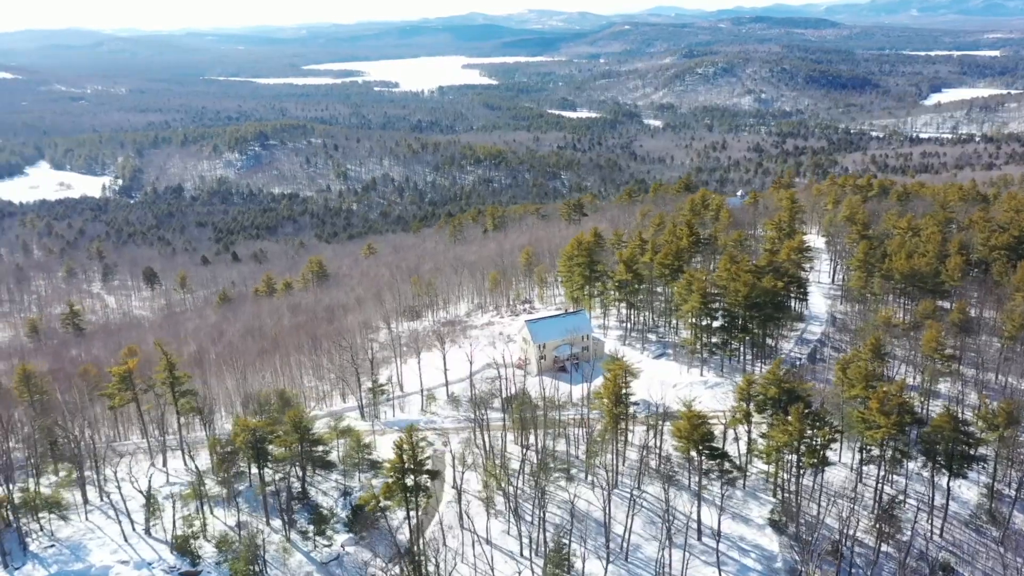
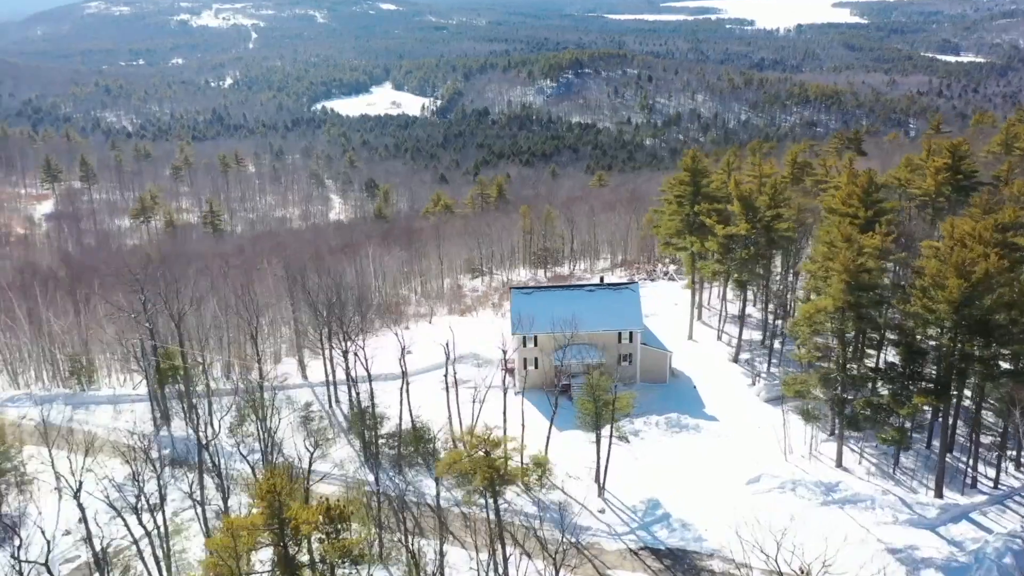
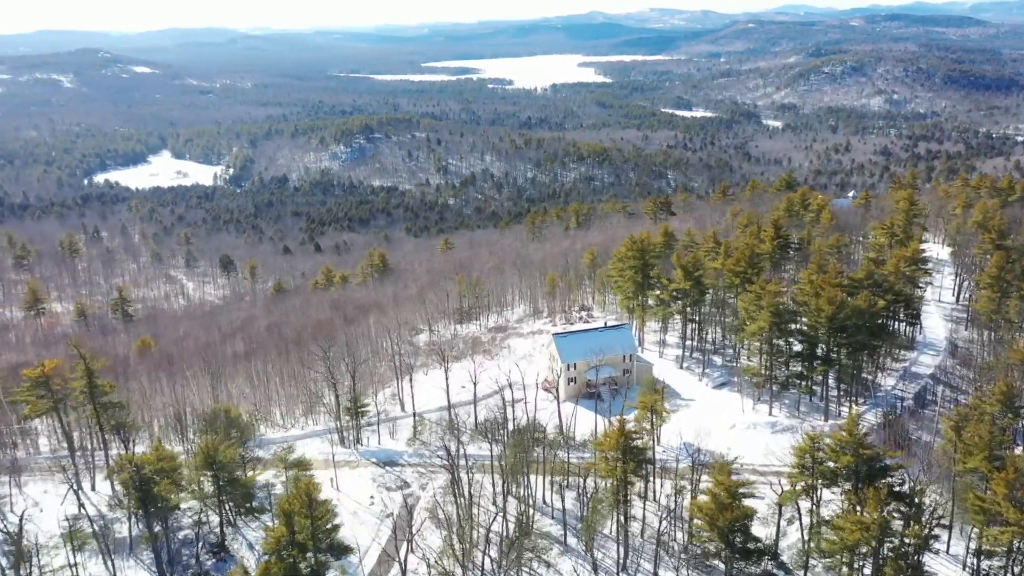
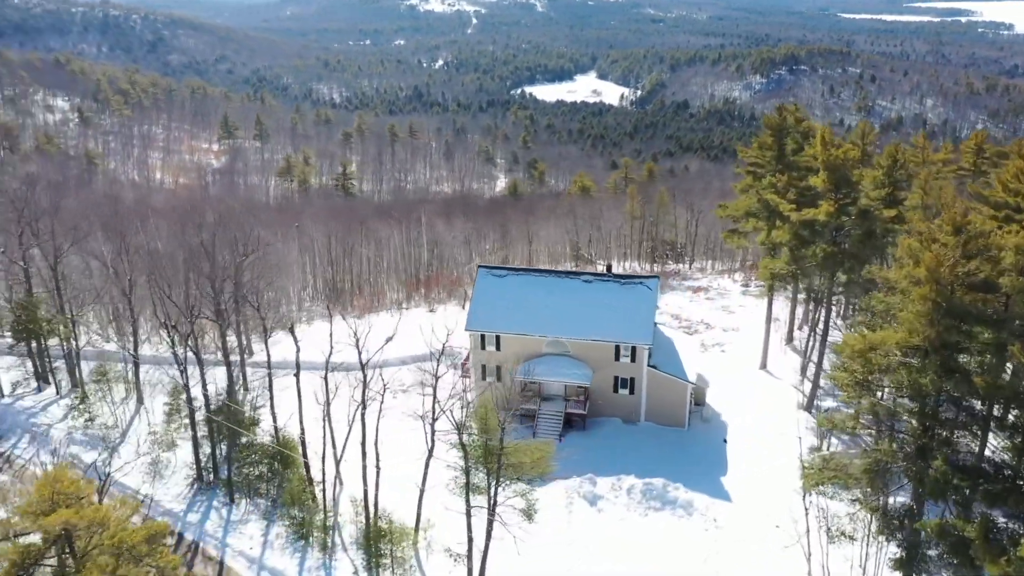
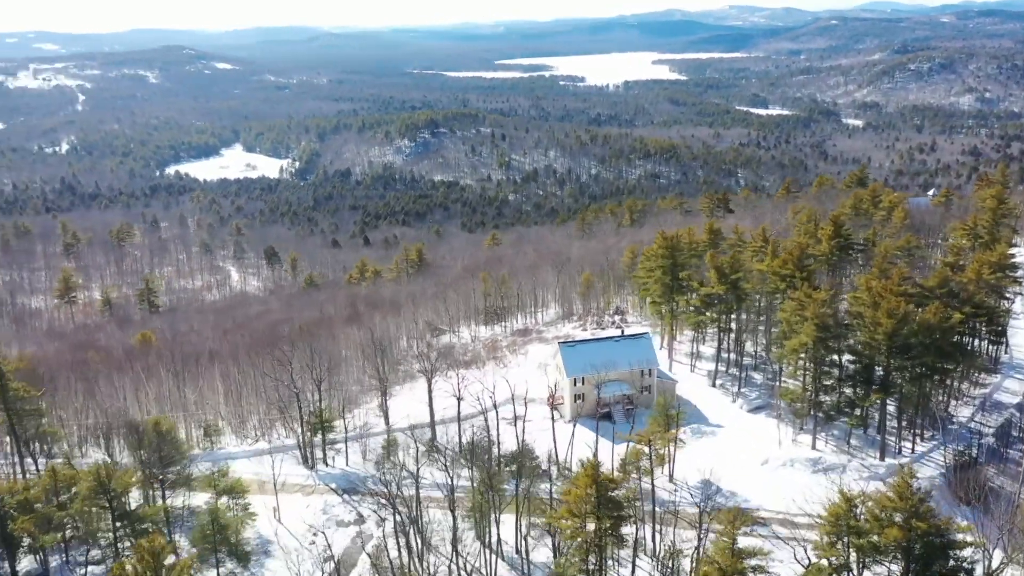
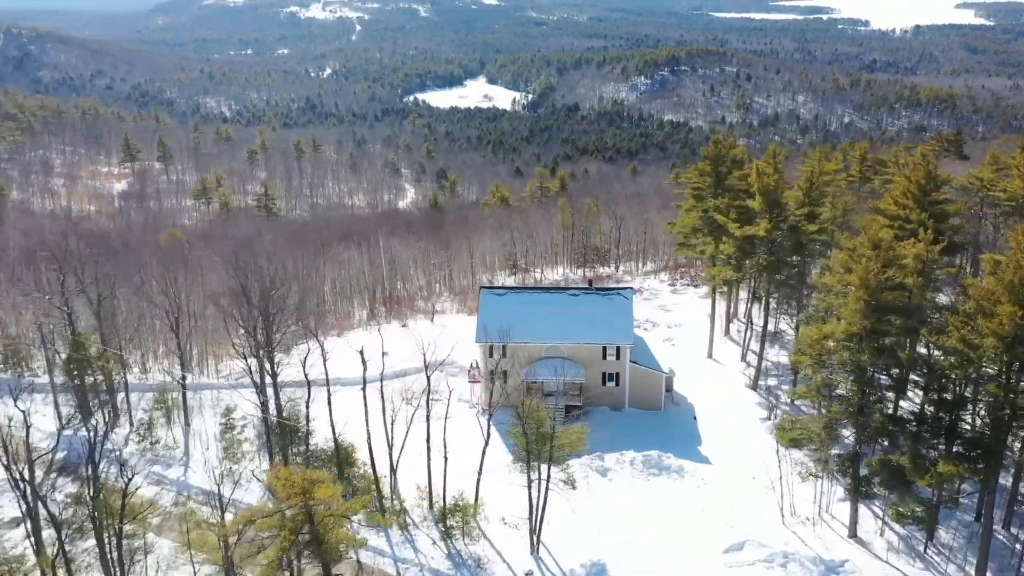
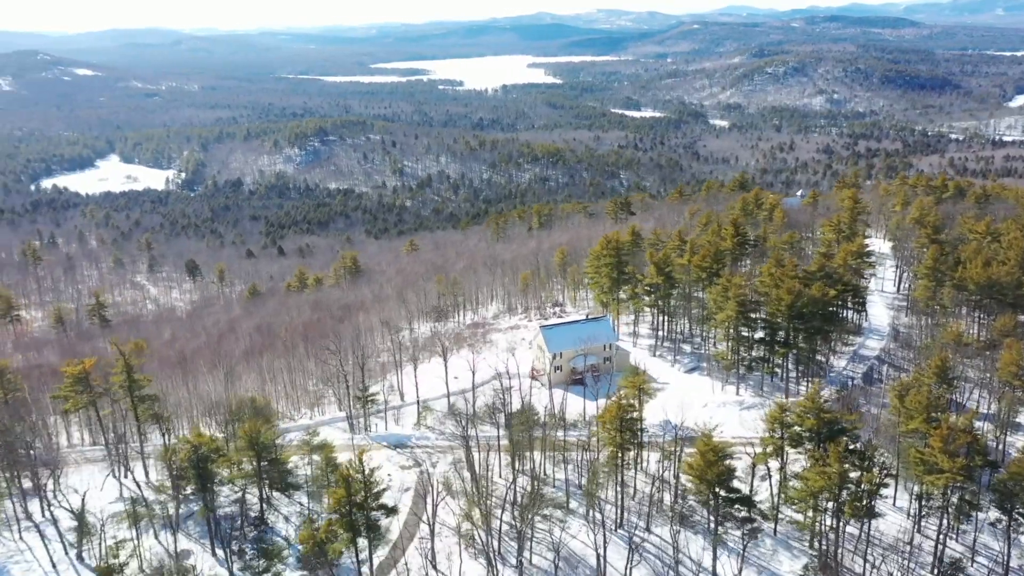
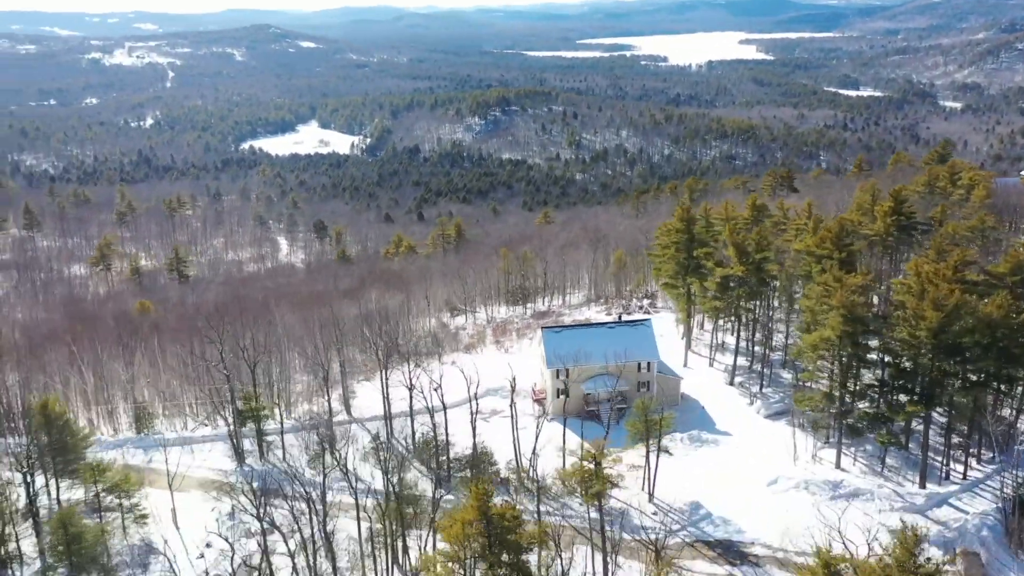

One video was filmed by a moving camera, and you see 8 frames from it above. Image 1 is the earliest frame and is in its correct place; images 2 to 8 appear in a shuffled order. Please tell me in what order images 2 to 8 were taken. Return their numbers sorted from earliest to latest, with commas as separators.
7, 3, 5, 8, 2, 6, 4
